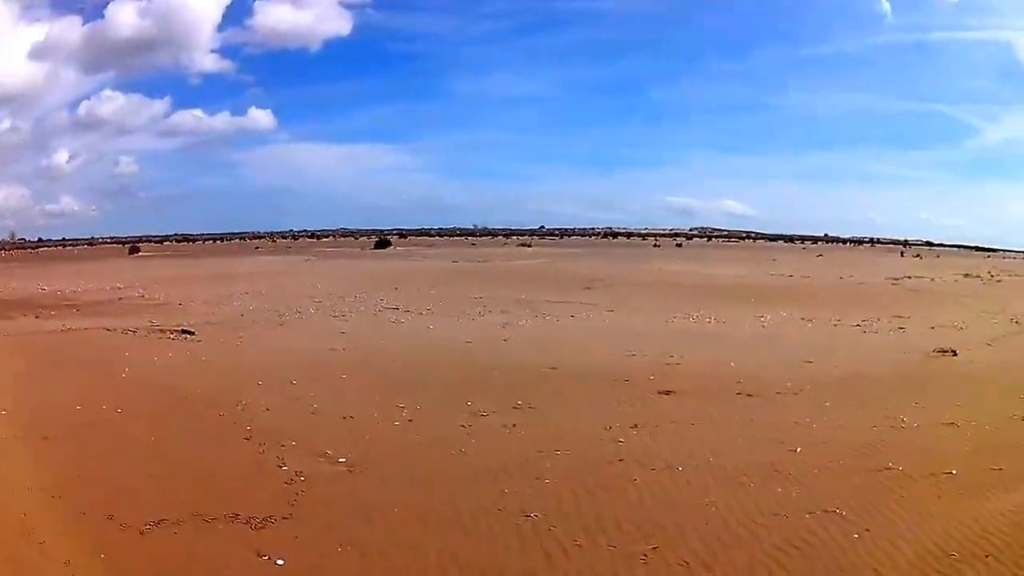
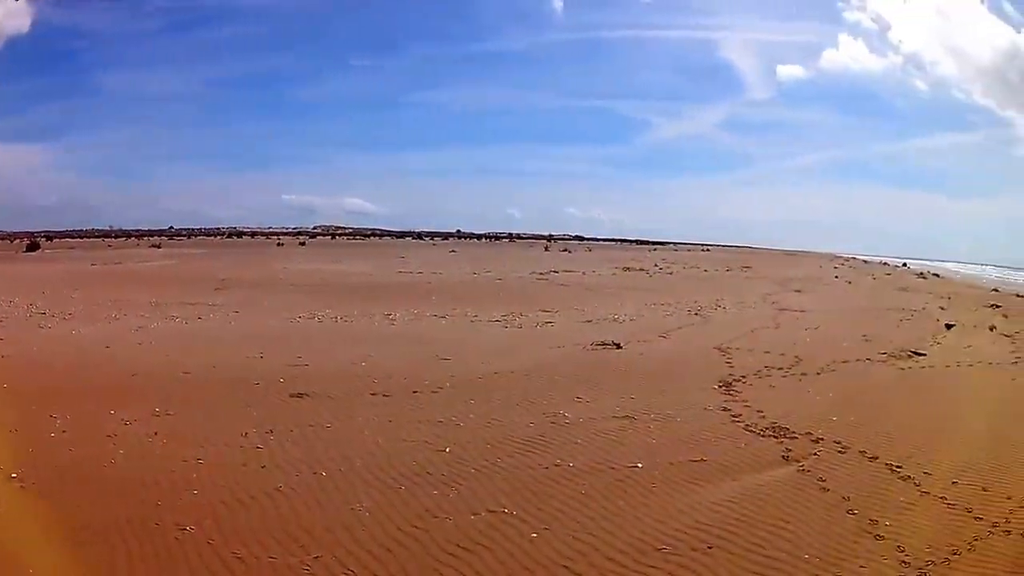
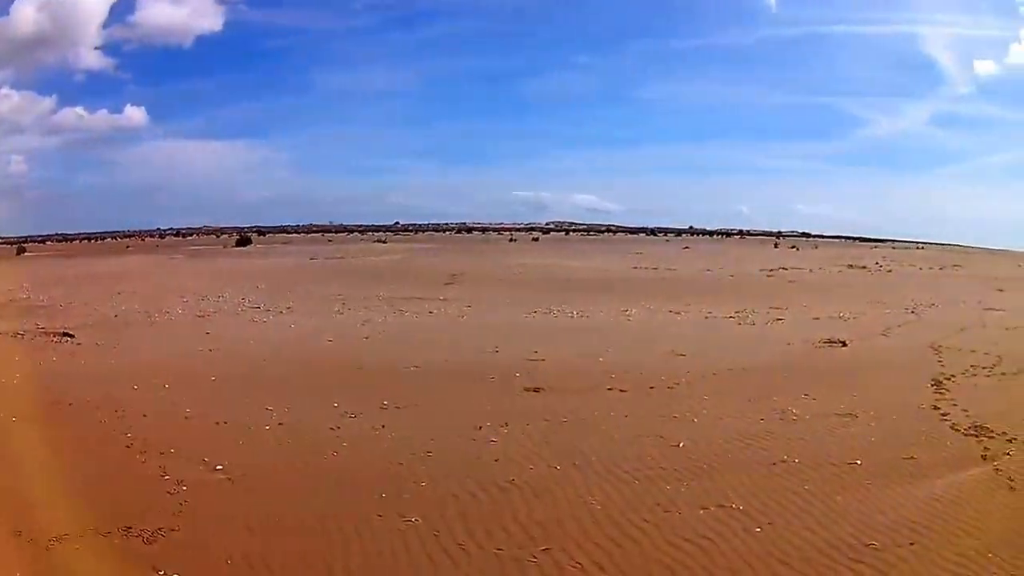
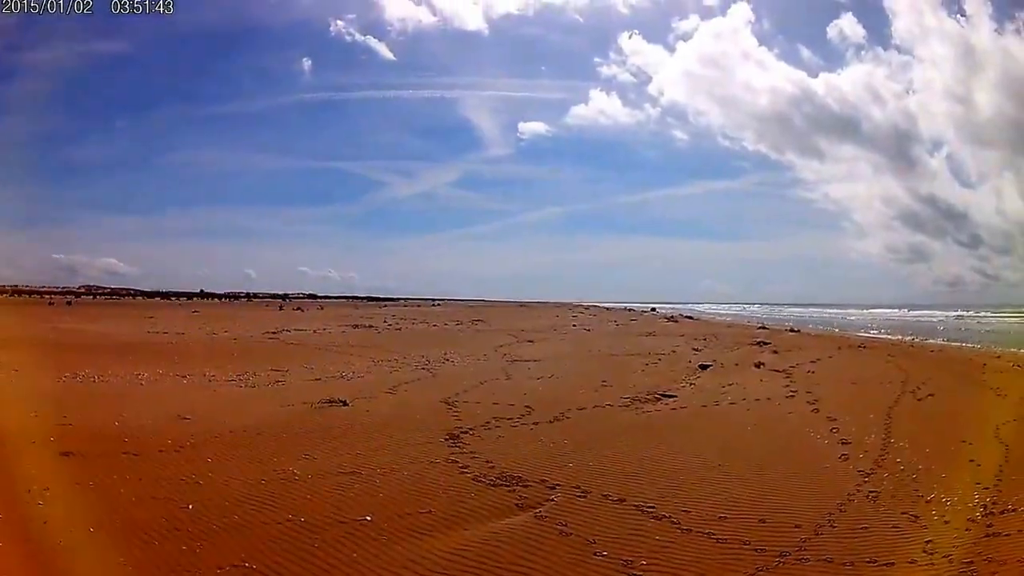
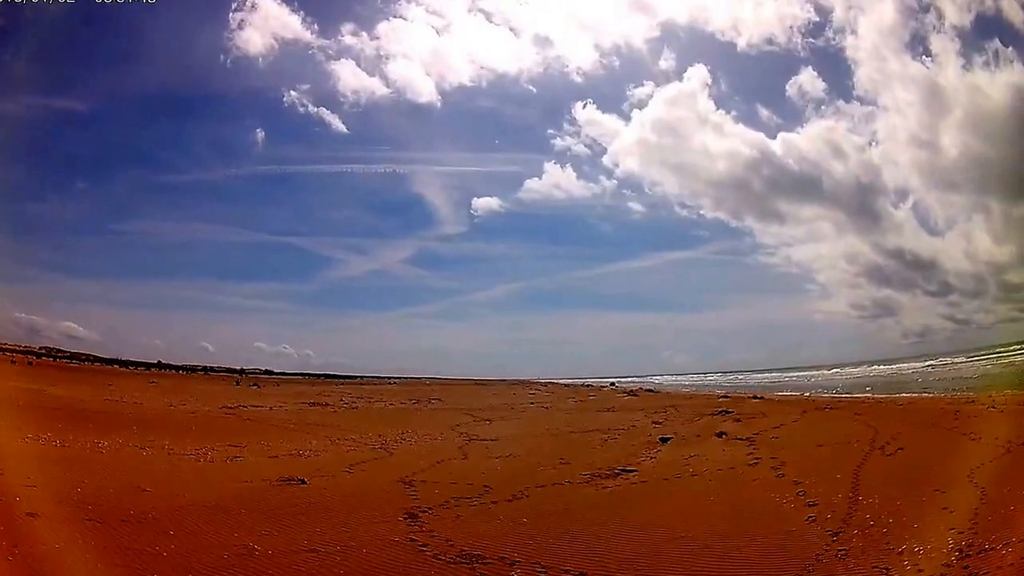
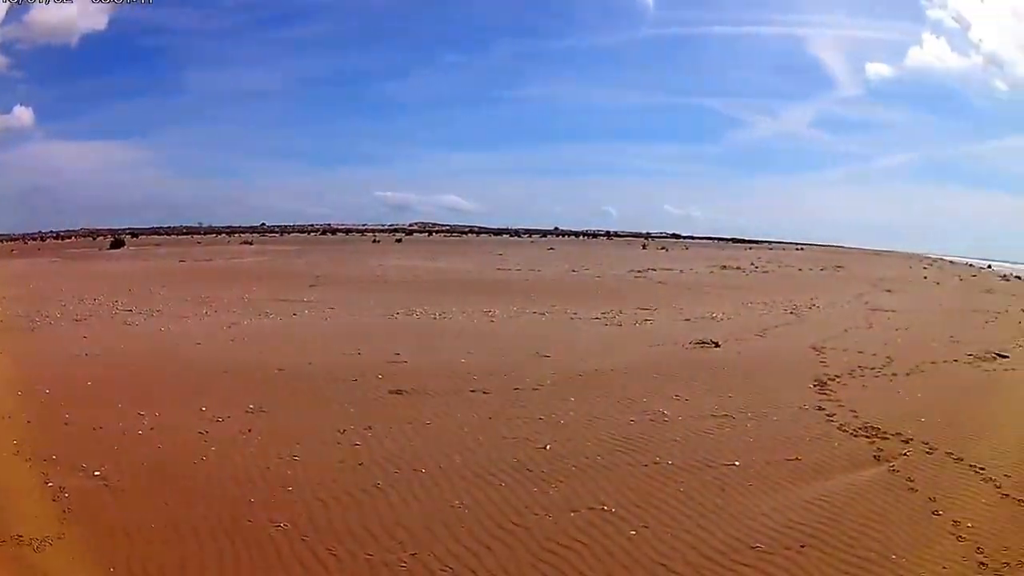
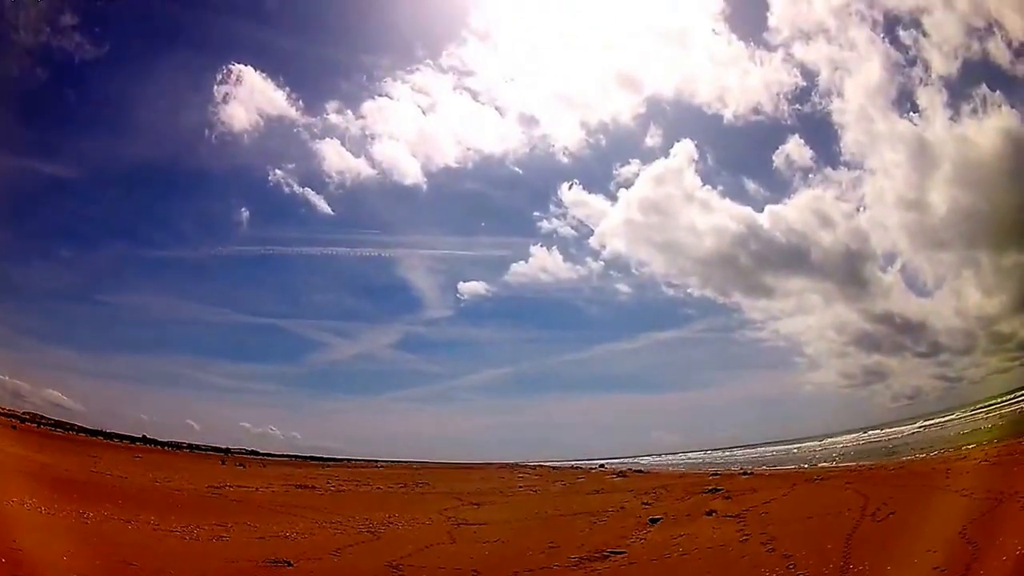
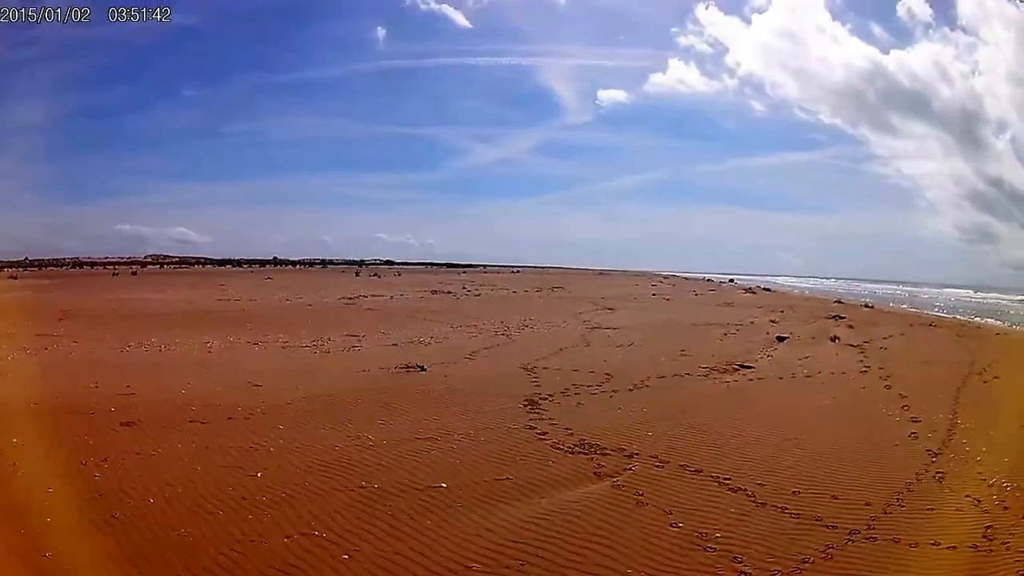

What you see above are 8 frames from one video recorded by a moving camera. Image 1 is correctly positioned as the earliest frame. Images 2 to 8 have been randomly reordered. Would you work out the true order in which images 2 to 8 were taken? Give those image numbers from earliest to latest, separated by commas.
3, 6, 2, 8, 4, 5, 7
